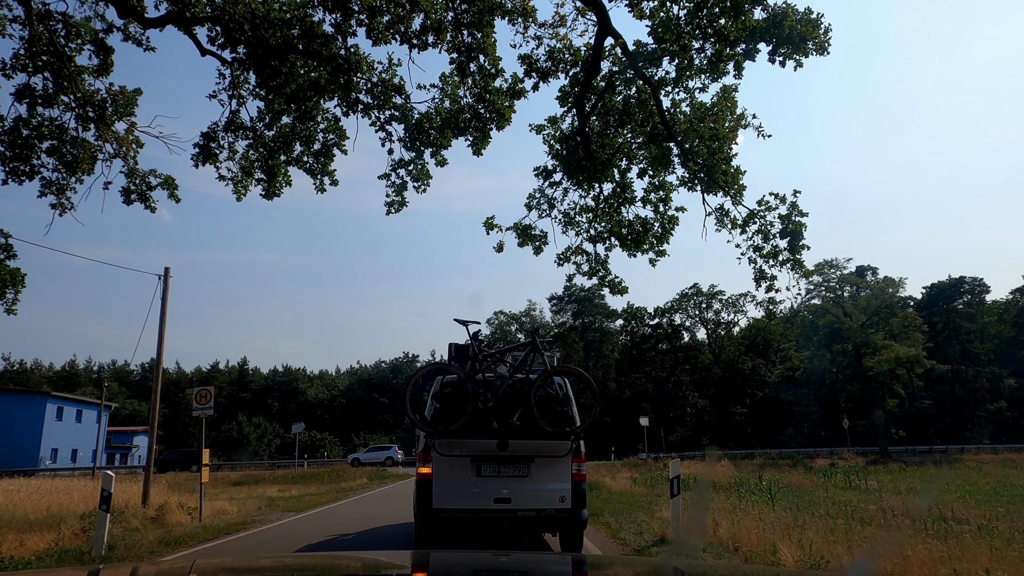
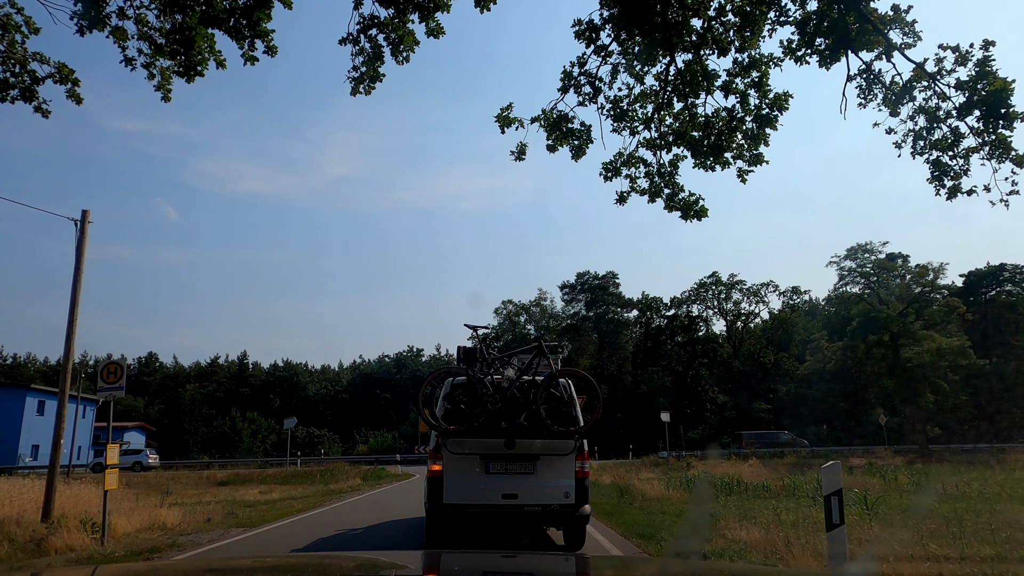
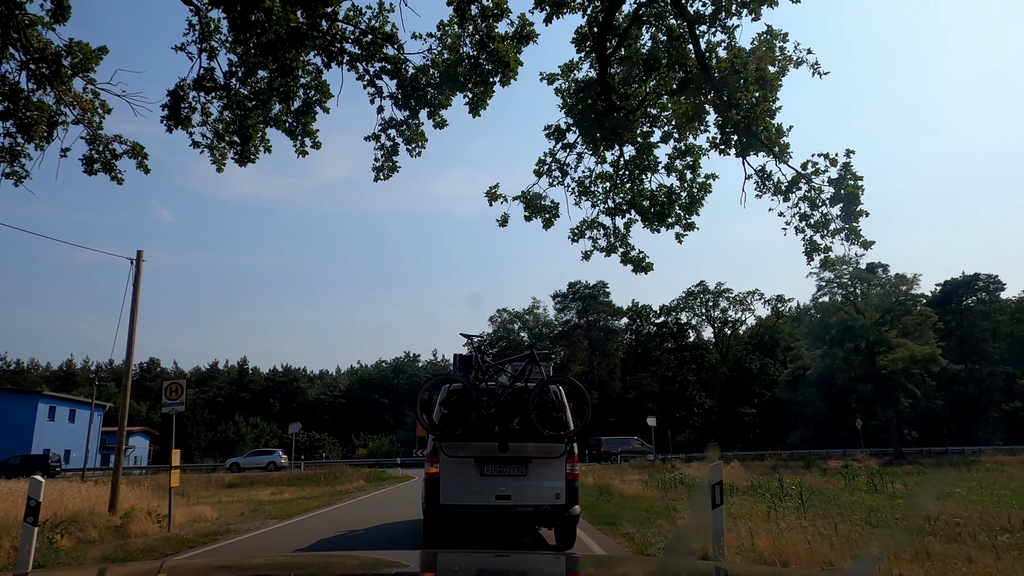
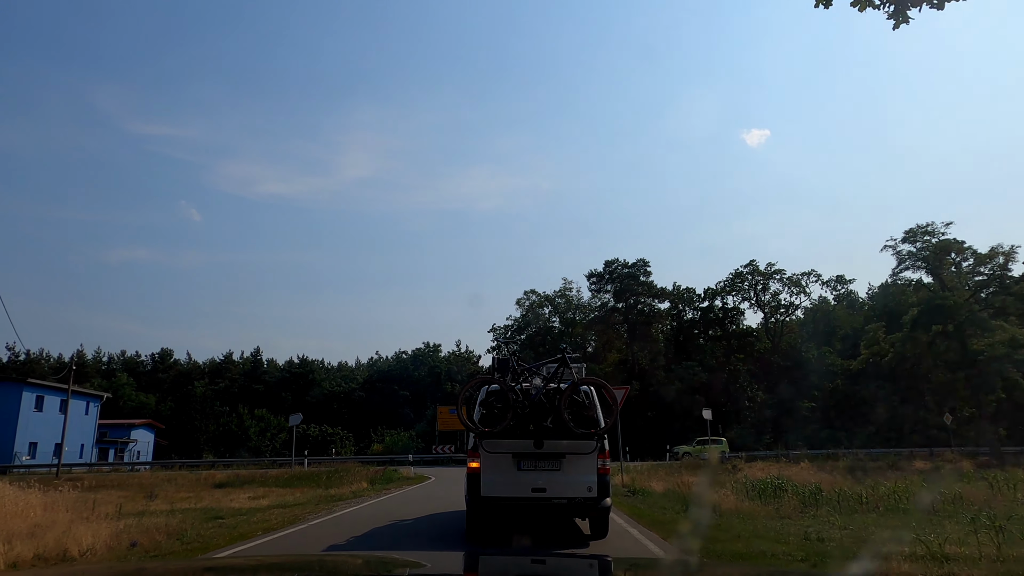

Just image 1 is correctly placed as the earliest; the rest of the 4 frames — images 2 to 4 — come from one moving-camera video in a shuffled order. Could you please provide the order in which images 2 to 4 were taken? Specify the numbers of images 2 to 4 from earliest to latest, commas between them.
3, 2, 4
